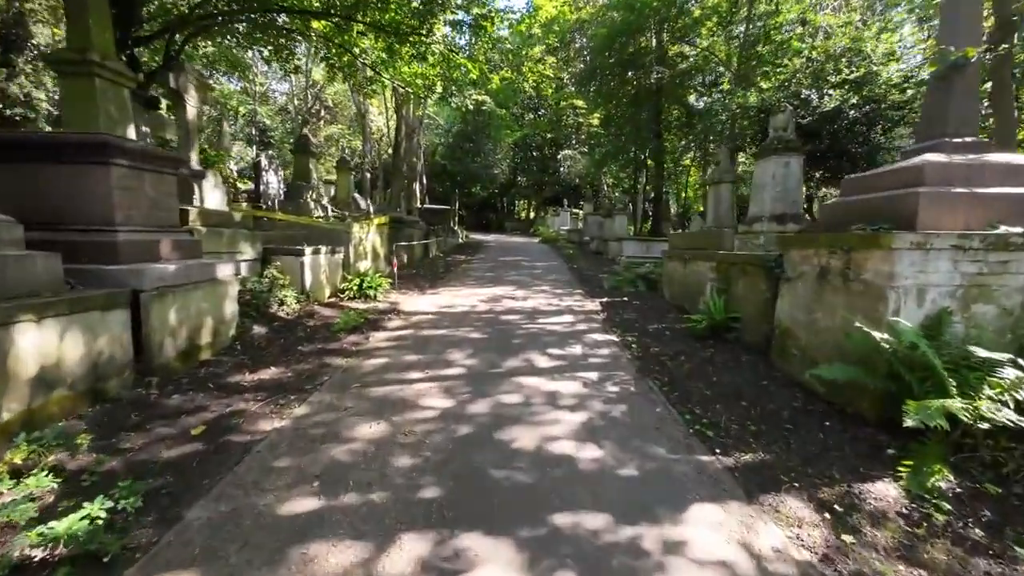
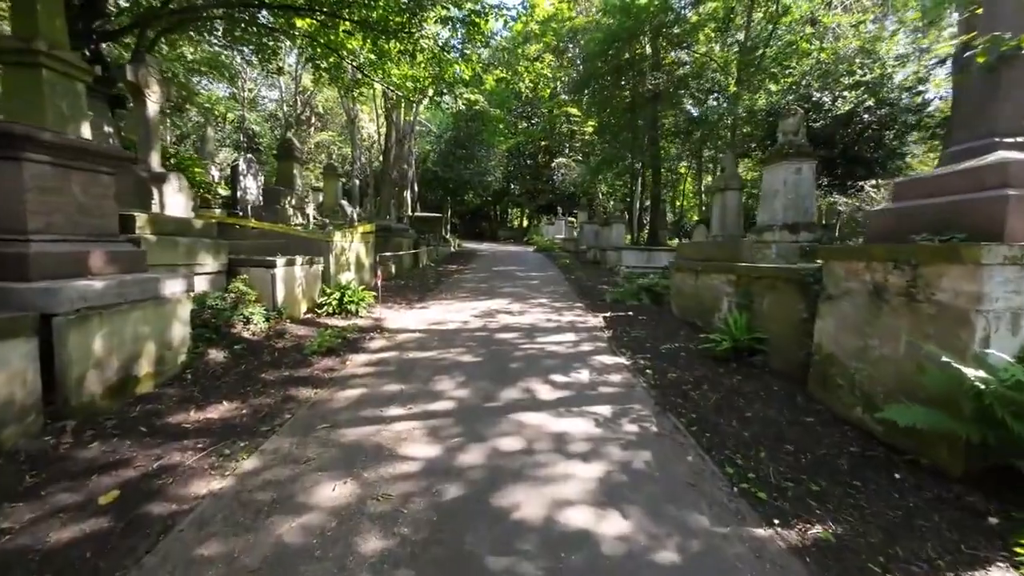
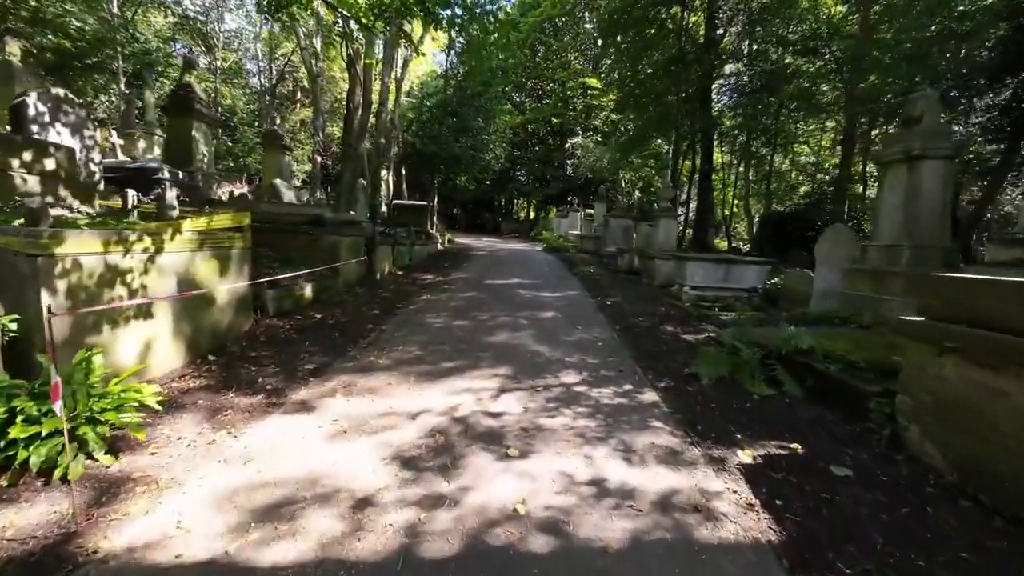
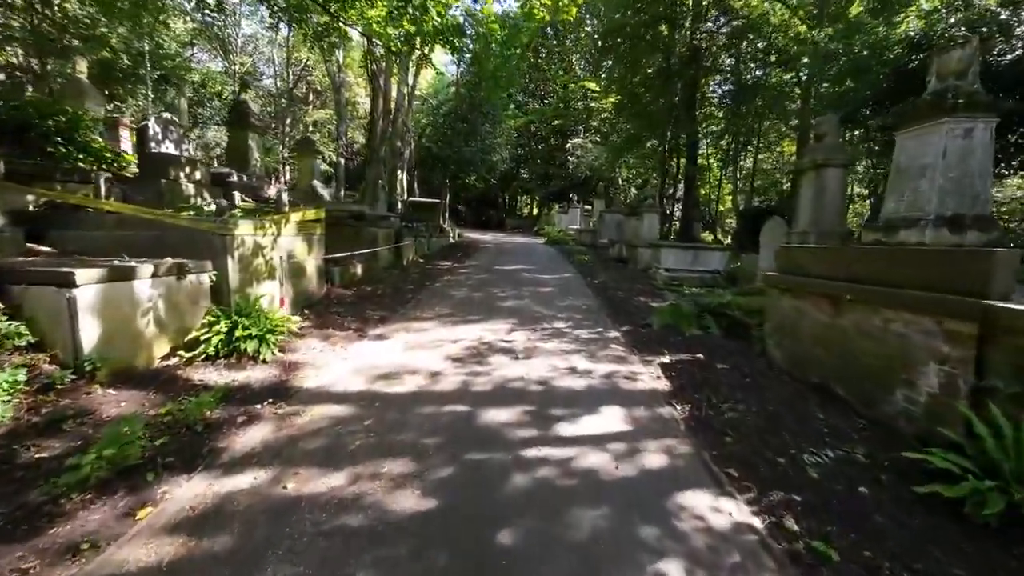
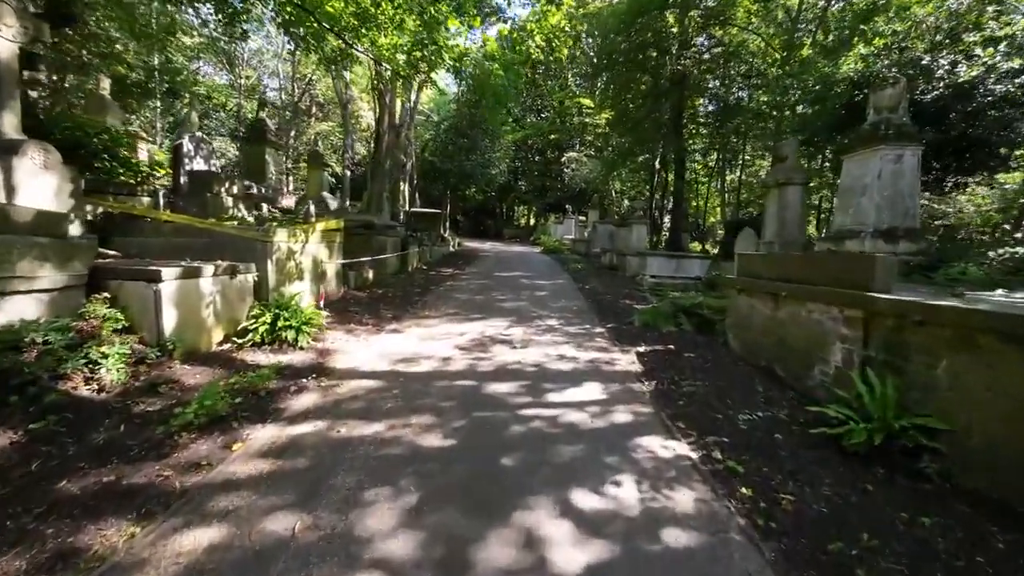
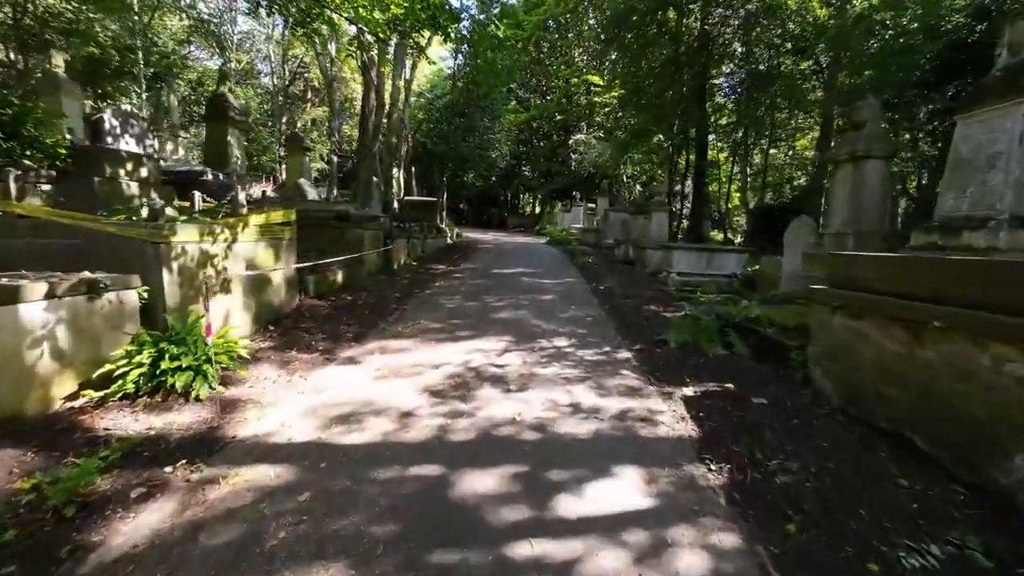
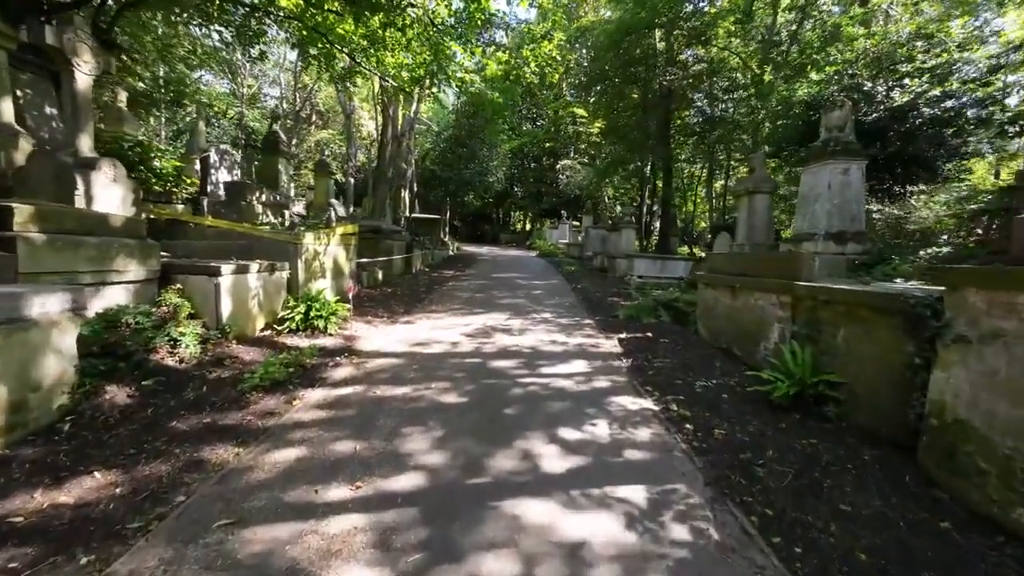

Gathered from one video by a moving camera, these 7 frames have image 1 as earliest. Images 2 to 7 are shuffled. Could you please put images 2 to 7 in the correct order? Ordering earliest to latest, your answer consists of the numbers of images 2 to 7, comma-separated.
2, 7, 5, 4, 6, 3
